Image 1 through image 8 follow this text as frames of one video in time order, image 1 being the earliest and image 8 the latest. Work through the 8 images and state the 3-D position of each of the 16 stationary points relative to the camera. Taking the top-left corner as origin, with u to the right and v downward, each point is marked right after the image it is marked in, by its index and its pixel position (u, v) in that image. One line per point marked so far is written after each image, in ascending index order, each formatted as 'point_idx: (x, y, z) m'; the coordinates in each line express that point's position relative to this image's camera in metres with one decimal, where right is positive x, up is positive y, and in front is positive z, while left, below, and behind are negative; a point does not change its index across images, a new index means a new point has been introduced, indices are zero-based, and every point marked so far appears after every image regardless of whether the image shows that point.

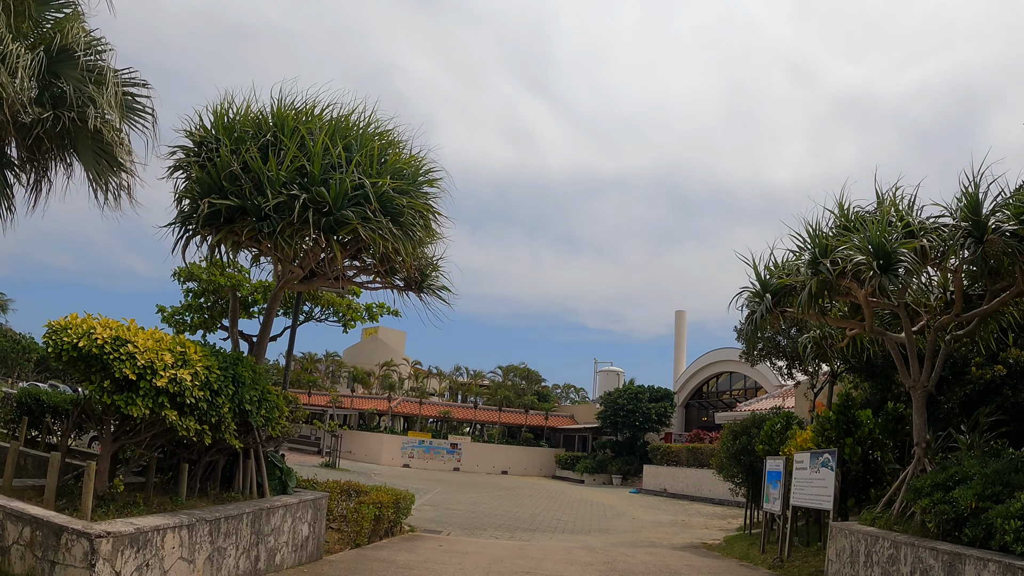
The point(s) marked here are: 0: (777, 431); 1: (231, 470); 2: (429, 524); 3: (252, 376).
0: (+5.5, -2.9, +14.4) m
1: (-3.5, -2.3, +8.9) m
2: (-2.0, -5.8, +17.1) m
3: (-2.9, -1.0, +7.8) m
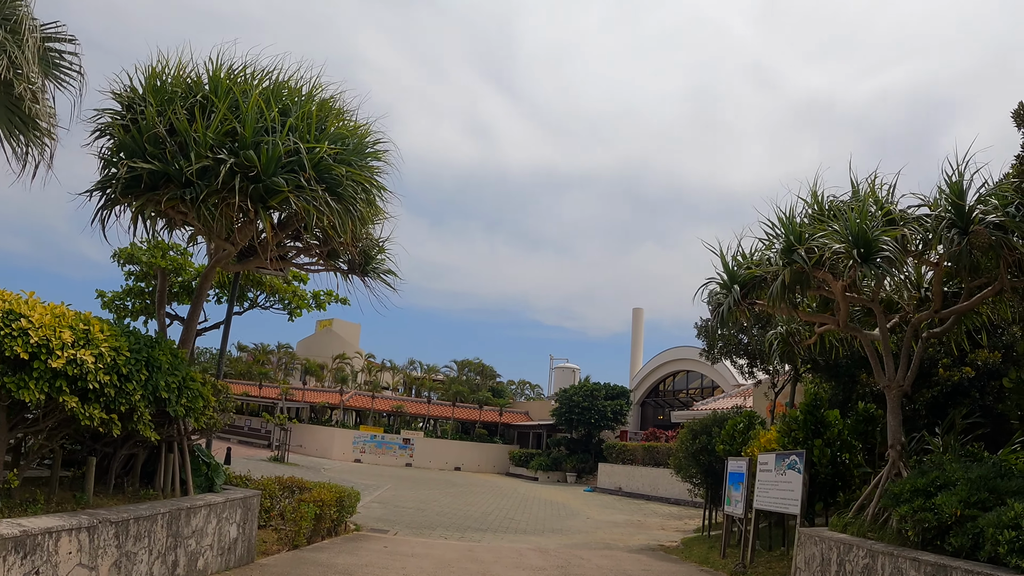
0: (+4.5, -2.9, +14.0) m
1: (-4.1, -2.0, +8.0) m
2: (-3.1, -5.5, +16.3) m
3: (-3.4, -0.7, +6.9) m
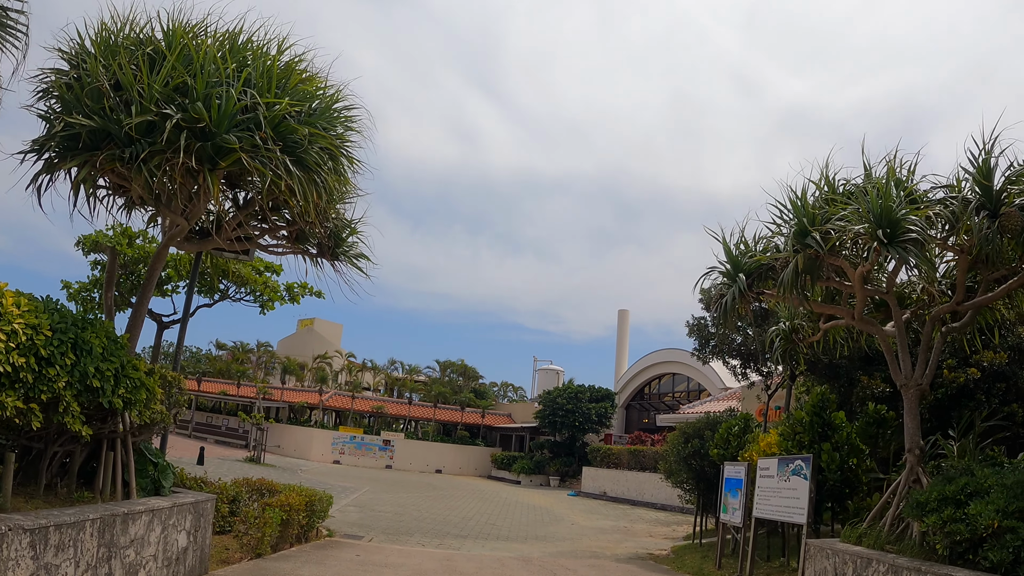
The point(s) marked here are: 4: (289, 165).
0: (+4.2, -2.8, +13.3) m
1: (-4.2, -1.8, +7.1) m
2: (-3.5, -5.3, +15.4) m
3: (-3.5, -0.5, +6.0) m
4: (-2.1, +1.2, +6.4) m
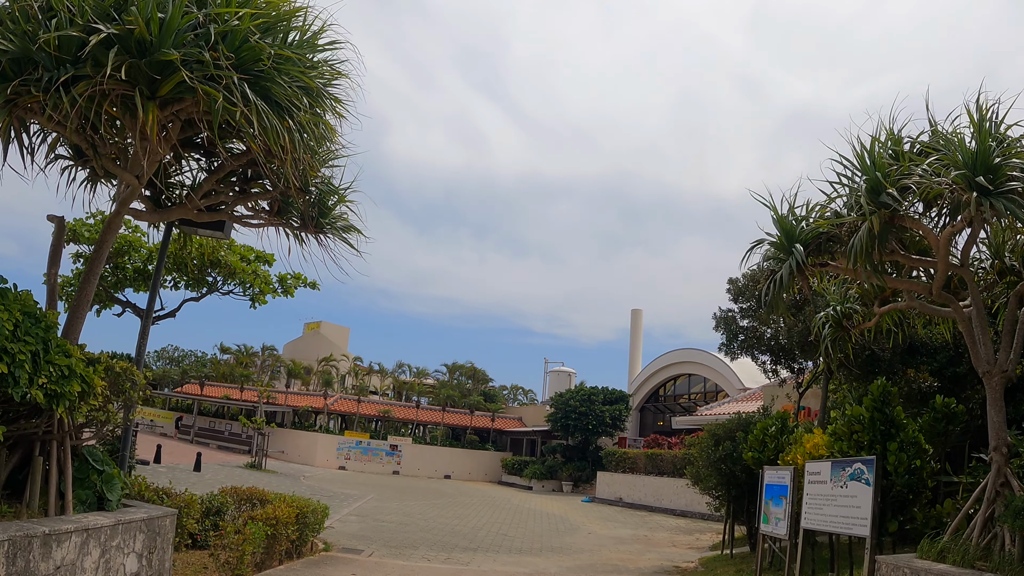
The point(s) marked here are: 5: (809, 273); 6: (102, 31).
0: (+4.4, -2.5, +12.0) m
1: (-4.1, -1.6, +5.9) m
2: (-3.3, -5.1, +14.1) m
3: (-3.4, -0.2, +4.8) m
4: (-2.0, +1.4, +5.2) m
5: (+3.2, +0.2, +7.5) m
6: (-2.9, +1.8, +4.9) m
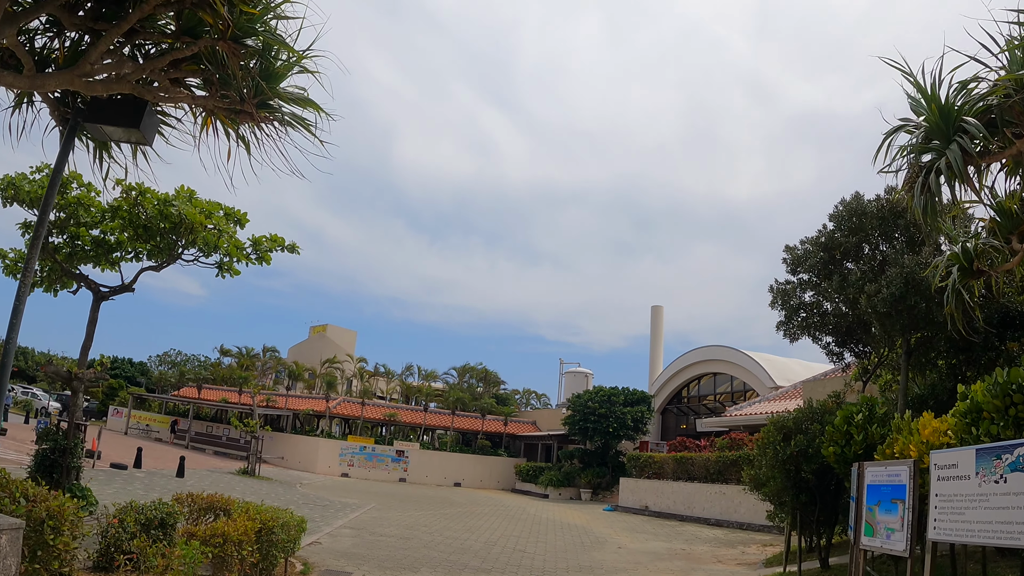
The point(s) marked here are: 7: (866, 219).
0: (+4.7, -1.9, +9.5) m
1: (-3.9, -0.9, +3.5) m
2: (-2.9, -4.5, +11.8) m
3: (-3.2, +0.4, +2.5) m
4: (-1.8, +2.1, +2.9) m
5: (+3.4, +0.8, +5.0) m
6: (-2.7, +2.4, +2.6) m
7: (+6.0, +1.2, +12.0) m
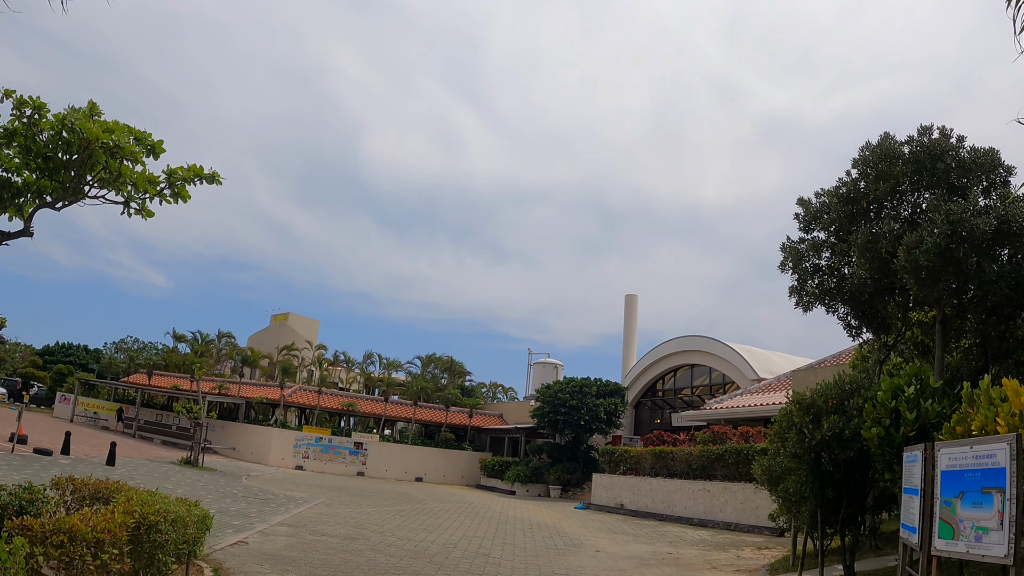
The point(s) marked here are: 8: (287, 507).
0: (+4.4, -1.3, +7.7) m
1: (-4.0, -0.2, +1.4) m
2: (-3.4, -3.8, +9.6) m
3: (-3.2, +1.2, +0.3) m
4: (-1.7, +2.8, +0.8) m
5: (+3.3, +1.4, +3.2) m
6: (-2.6, +3.1, +0.5) m
7: (+5.6, +1.8, +10.2) m
8: (-5.8, -5.7, +18.3) m
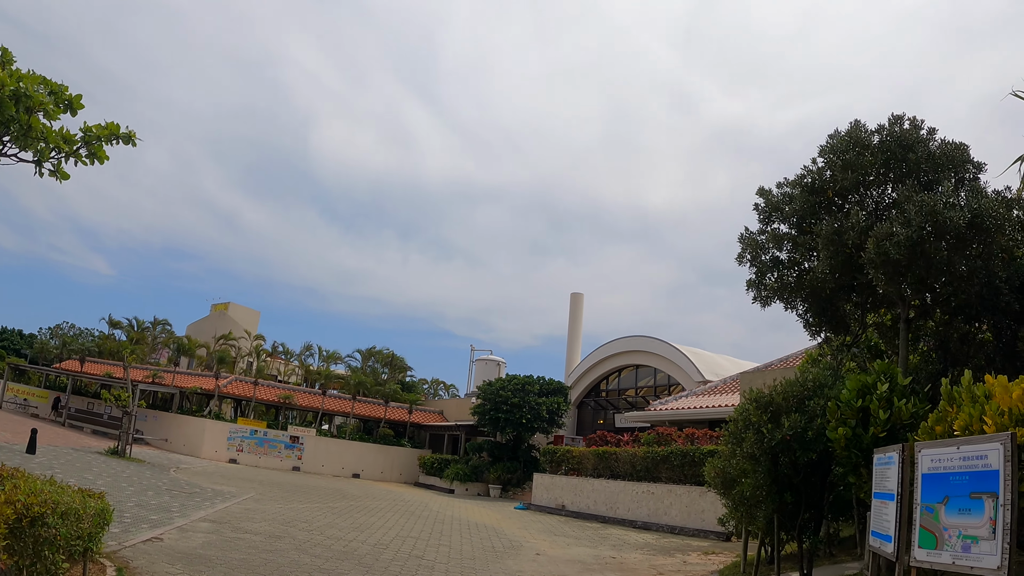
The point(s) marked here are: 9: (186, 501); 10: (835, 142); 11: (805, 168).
0: (+3.8, -1.2, +7.2) m
1: (-4.0, +0.2, +0.3) m
2: (-4.2, -3.4, +8.6) m
3: (-3.1, +1.5, -0.7) m
4: (-1.6, +3.1, -0.1) m
5: (+3.2, +1.5, +2.7) m
6: (-2.5, +3.5, -0.5) m
7: (+5.0, +1.8, +9.8) m
8: (-7.4, -5.2, +17.0) m
9: (-7.7, -5.0, +16.3) m
10: (+4.7, +2.1, +10.2) m
11: (+4.4, +1.8, +10.5) m
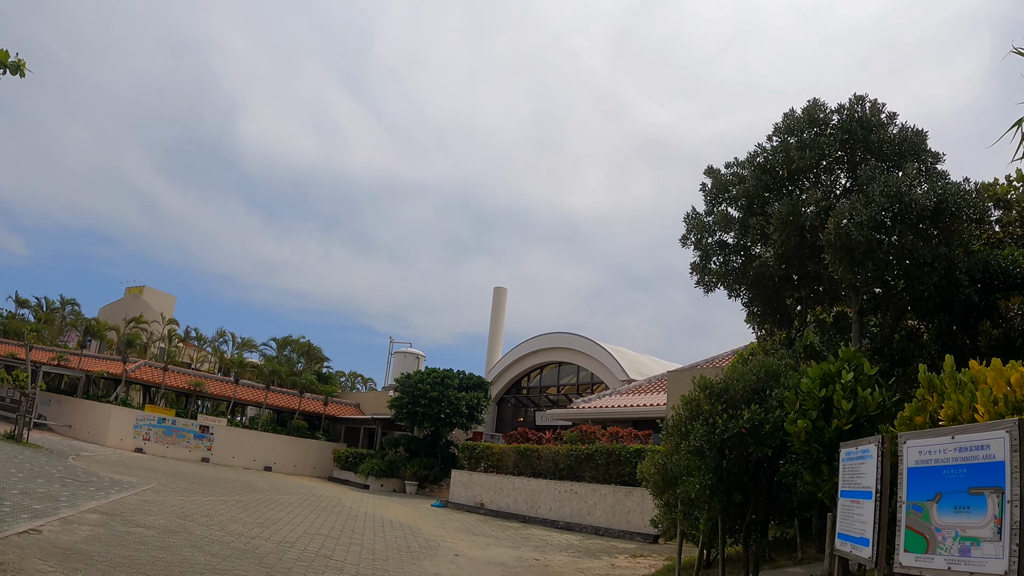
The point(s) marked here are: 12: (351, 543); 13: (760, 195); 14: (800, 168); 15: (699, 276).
0: (+3.2, -1.0, +6.6) m
1: (-3.8, +0.8, -1.1) m
2: (-5.1, -2.8, +7.1) m
3: (-2.7, +2.0, -1.9) m
4: (-1.3, +3.5, -1.2) m
5: (+3.1, +1.8, +2.0) m
6: (-2.0, +3.9, -1.7) m
7: (+4.2, +2.0, +9.4) m
8: (-9.1, -4.4, +15.2) m
9: (-9.4, -4.2, +14.5) m
10: (+3.9, +2.3, +9.7) m
11: (+3.6, +1.9, +10.0) m
12: (-2.8, -4.5, +12.5) m
13: (+3.5, +1.2, +9.7) m
14: (+3.9, +1.6, +9.4) m
15: (+2.8, +0.1, +10.5) m
